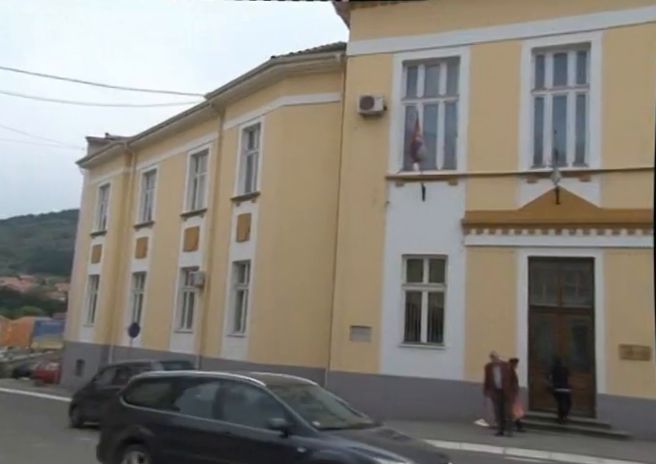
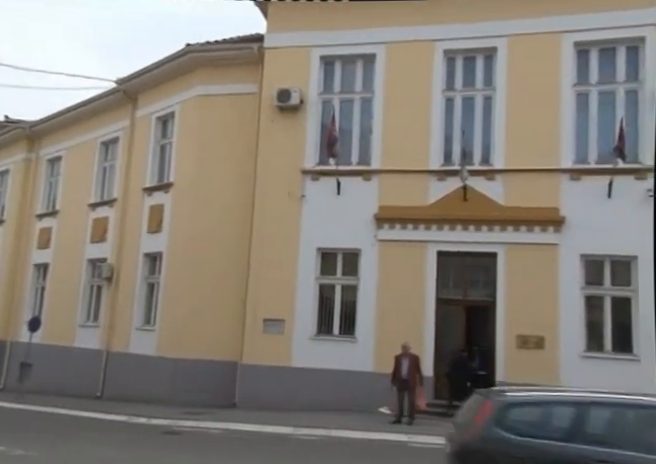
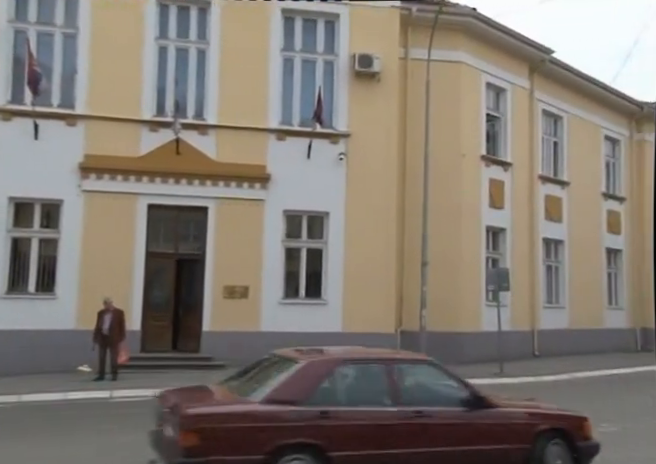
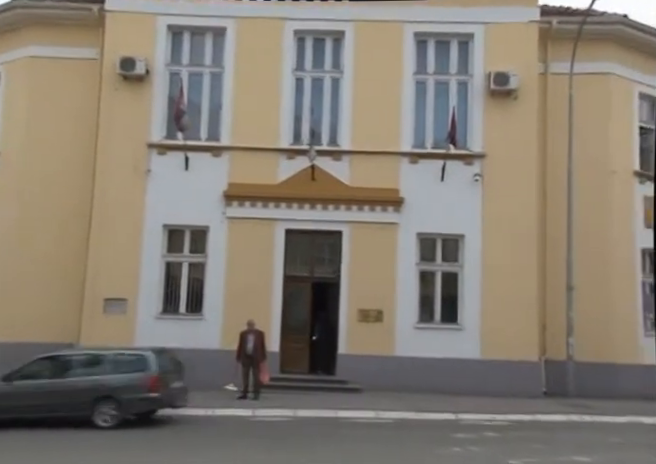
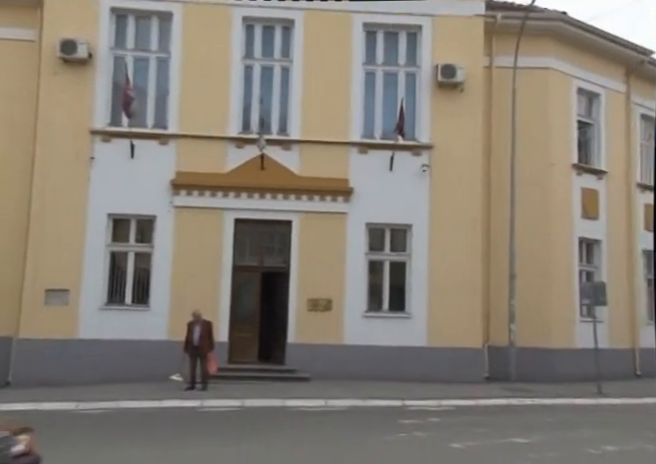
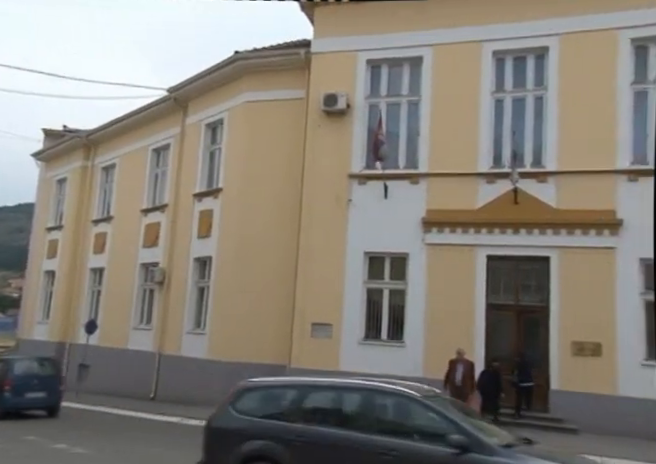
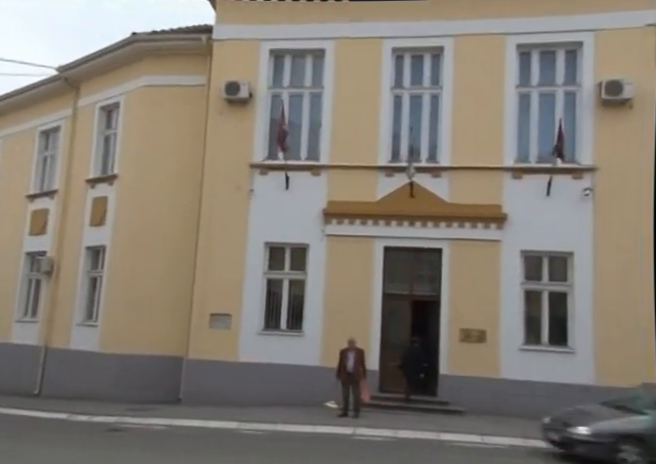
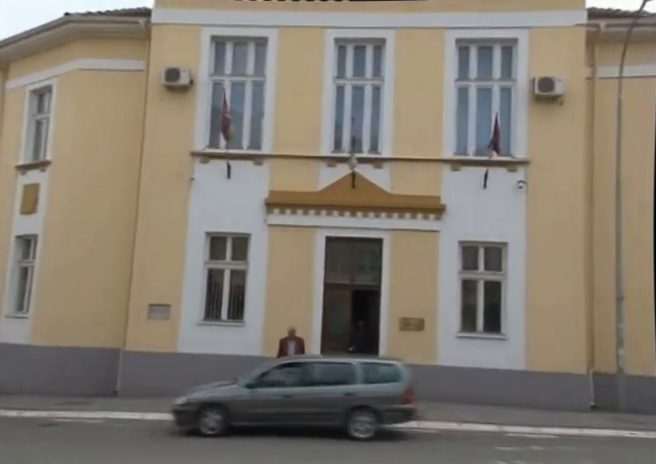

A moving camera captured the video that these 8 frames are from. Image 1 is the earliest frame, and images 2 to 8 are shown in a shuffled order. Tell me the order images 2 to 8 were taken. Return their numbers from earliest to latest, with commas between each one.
6, 2, 7, 8, 4, 5, 3
